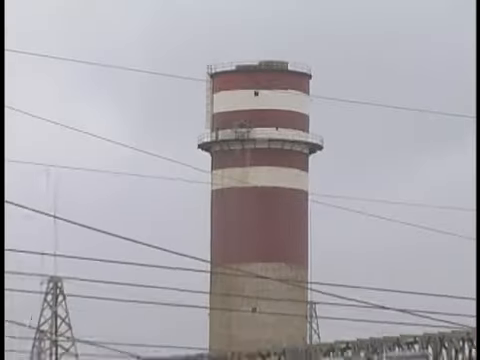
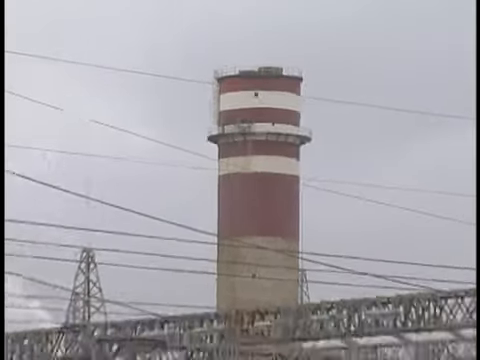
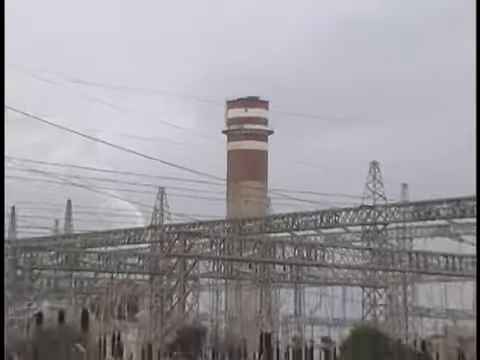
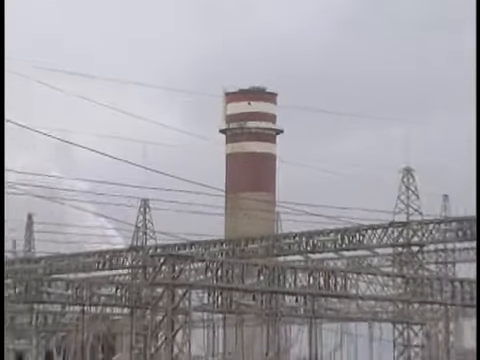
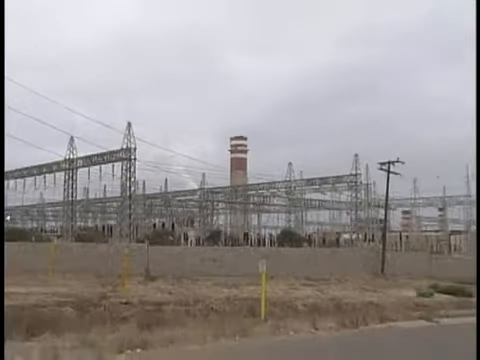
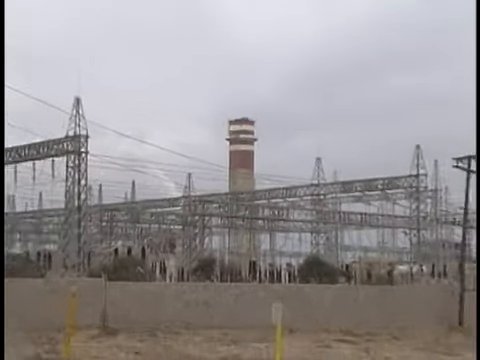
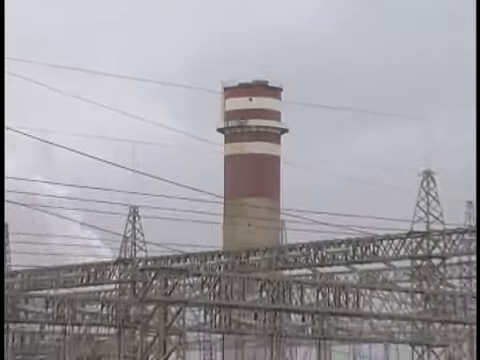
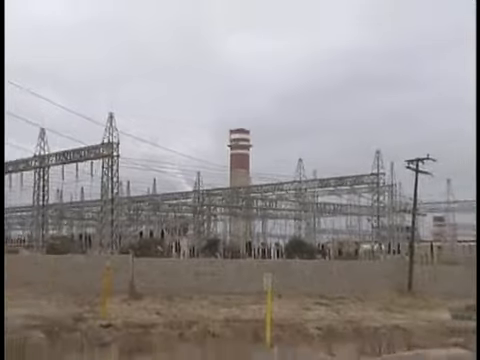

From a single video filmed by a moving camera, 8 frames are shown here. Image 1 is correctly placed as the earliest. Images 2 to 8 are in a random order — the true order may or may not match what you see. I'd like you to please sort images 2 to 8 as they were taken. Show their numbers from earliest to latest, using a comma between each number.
2, 7, 4, 3, 6, 8, 5
